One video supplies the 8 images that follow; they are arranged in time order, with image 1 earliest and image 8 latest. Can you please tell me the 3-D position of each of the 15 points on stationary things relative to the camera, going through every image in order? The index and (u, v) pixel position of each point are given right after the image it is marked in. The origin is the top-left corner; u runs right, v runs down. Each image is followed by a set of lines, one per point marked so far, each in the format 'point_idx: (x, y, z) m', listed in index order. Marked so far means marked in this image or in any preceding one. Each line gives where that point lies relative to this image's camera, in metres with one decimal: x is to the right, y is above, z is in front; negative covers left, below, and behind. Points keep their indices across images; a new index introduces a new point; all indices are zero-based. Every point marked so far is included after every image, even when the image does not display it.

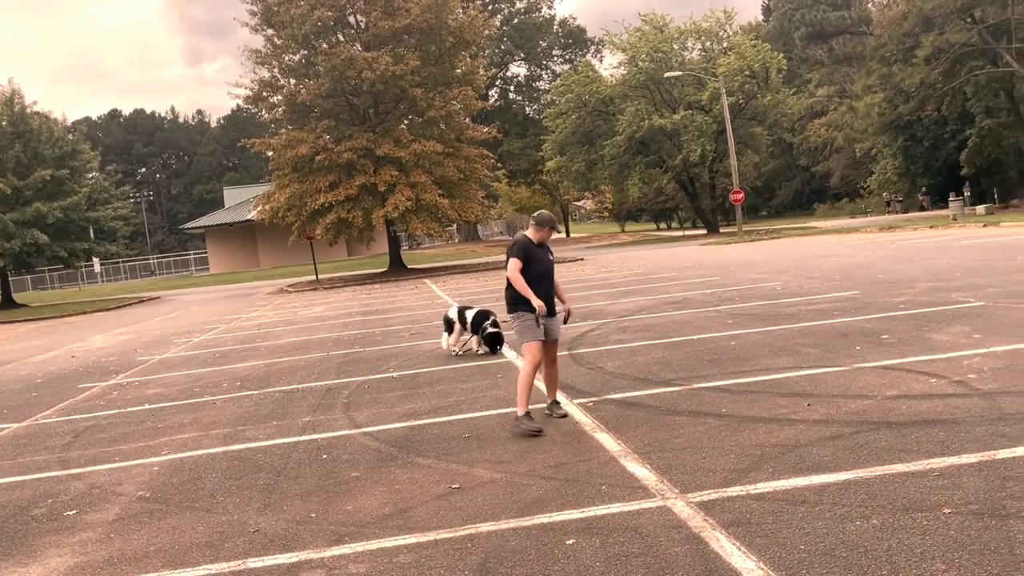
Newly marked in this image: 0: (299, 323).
0: (-4.5, -0.7, +16.9) m
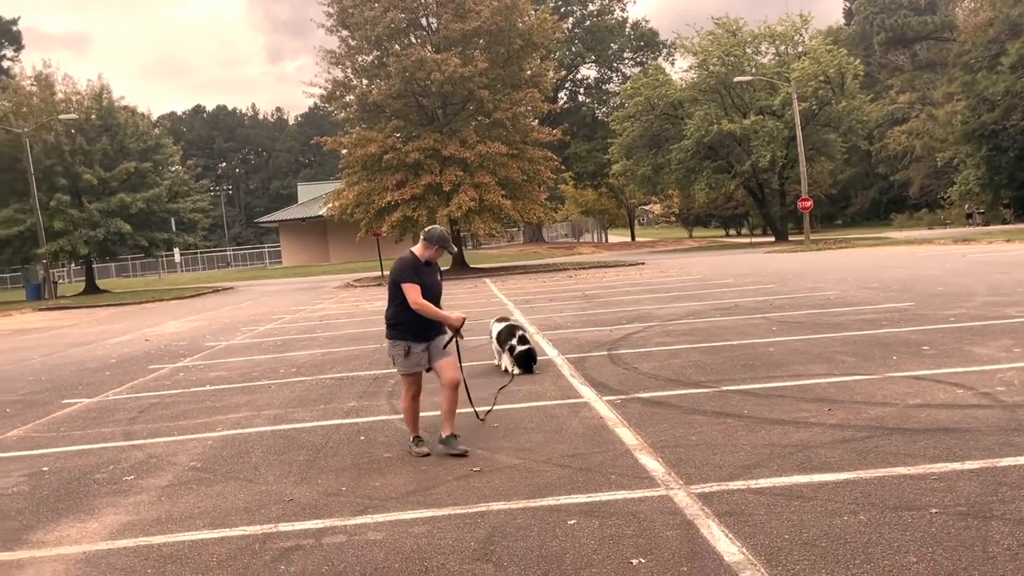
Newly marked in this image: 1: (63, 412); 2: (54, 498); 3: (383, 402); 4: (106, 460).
0: (-3.3, -0.6, +17.5) m
1: (-4.6, -1.3, +8.0) m
2: (-2.9, -1.4, +4.9) m
3: (-1.2, -1.1, +7.2) m
4: (-3.0, -1.3, +5.8) m
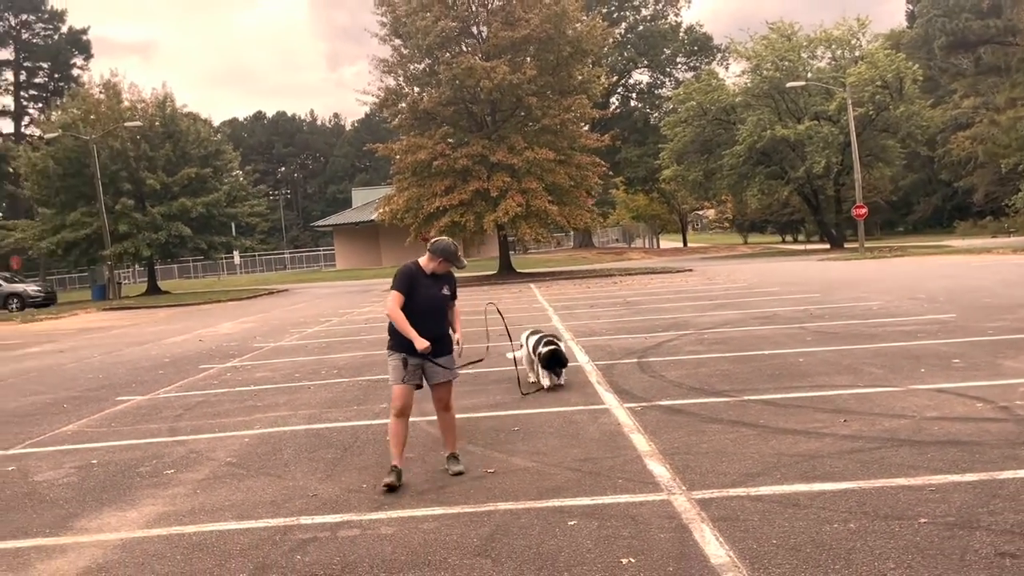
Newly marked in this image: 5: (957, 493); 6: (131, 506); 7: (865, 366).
0: (-2.4, -0.7, +17.8) m
1: (-4.3, -1.3, +8.5) m
2: (-2.8, -1.4, +5.3) m
3: (-0.9, -1.1, +7.4) m
4: (-2.9, -1.3, +6.2) m
5: (+2.2, -1.0, +3.7) m
6: (-2.4, -1.4, +4.8) m
7: (+3.3, -0.7, +7.2) m
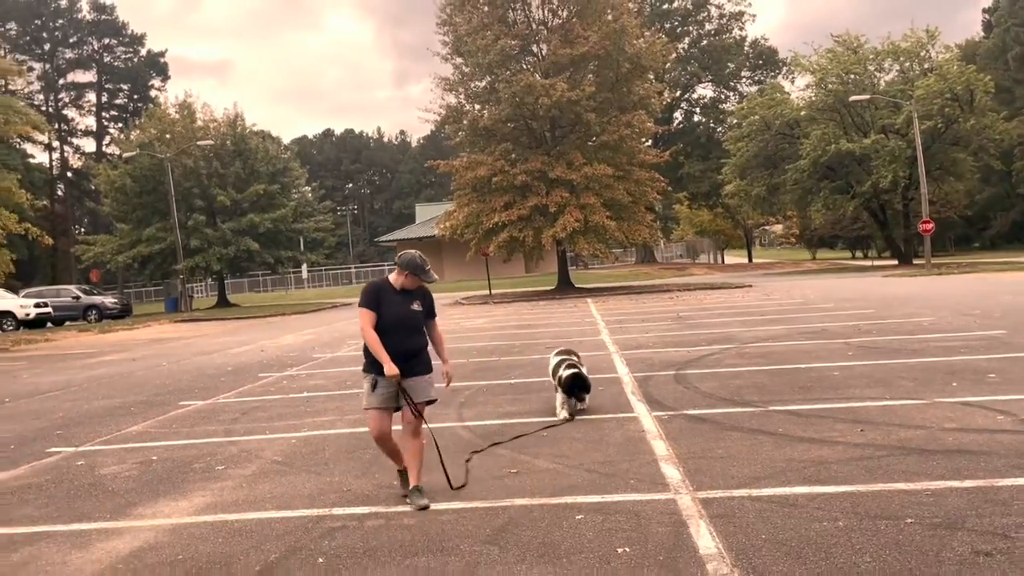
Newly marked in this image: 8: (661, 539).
0: (-1.2, -1.0, +18.3) m
1: (-3.9, -1.5, +9.1) m
2: (-2.6, -1.5, +5.8) m
3: (-0.6, -1.2, +7.8) m
4: (-2.6, -1.4, +6.7) m
5: (+2.2, -1.0, +3.9) m
6: (-2.3, -1.4, +5.3) m
7: (+3.6, -0.9, +7.3) m
8: (+0.7, -1.2, +3.7) m
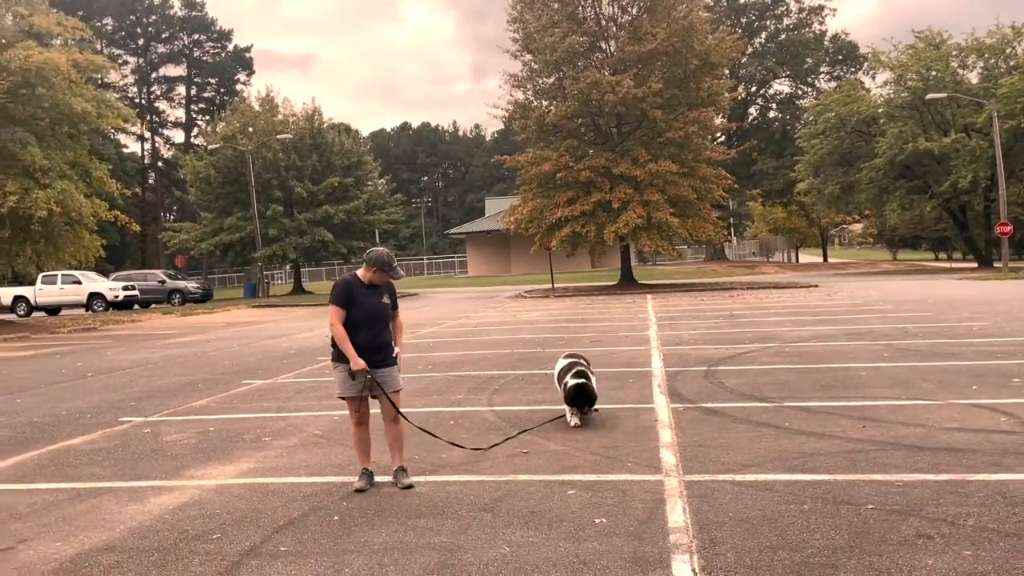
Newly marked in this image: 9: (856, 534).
0: (+0.1, -0.9, +18.7) m
1: (-3.4, -1.3, +9.8) m
2: (-2.5, -1.3, +6.4) m
3: (-0.3, -1.2, +8.2) m
4: (-2.4, -1.3, +7.3) m
5: (+2.2, -1.1, +4.1) m
6: (-2.2, -1.3, +5.9) m
7: (+3.9, -0.9, +7.3) m
8: (+0.7, -1.2, +4.0) m
9: (+1.6, -1.1, +3.5) m
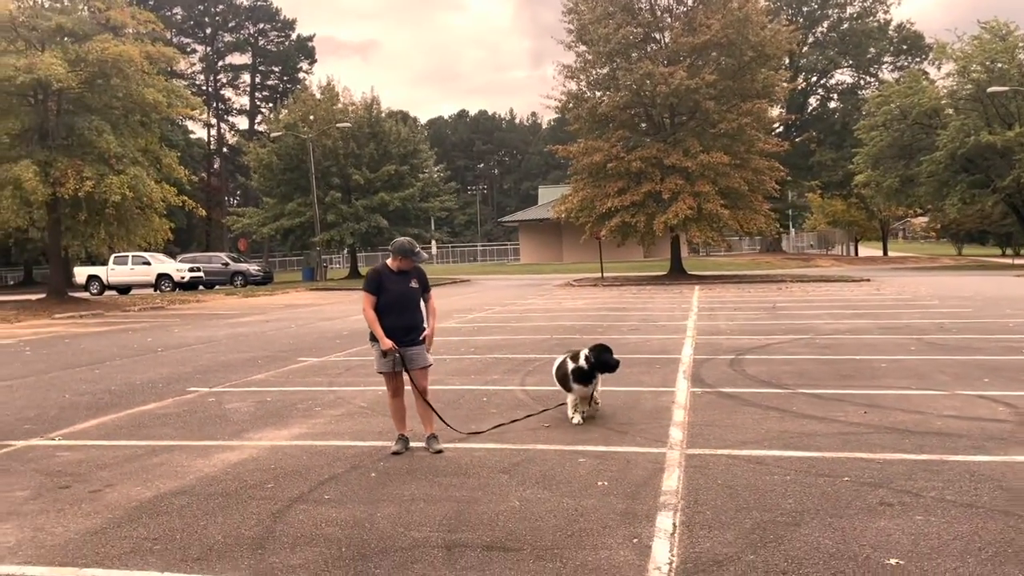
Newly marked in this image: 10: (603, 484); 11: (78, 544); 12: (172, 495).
0: (+1.1, -0.6, +19.2) m
1: (-3.0, -1.1, +10.6) m
2: (-2.3, -1.2, +7.1) m
3: (+0.1, -1.0, +8.8) m
4: (-2.1, -1.1, +8.0) m
5: (+2.2, -1.0, +4.5) m
6: (-2.0, -1.2, +6.6) m
7: (+4.2, -0.8, +7.6) m
8: (+0.7, -1.1, +4.5) m
9: (+1.6, -1.1, +3.9) m
10: (+0.5, -1.1, +4.5) m
11: (-2.1, -1.2, +3.8) m
12: (-2.0, -1.2, +4.6) m
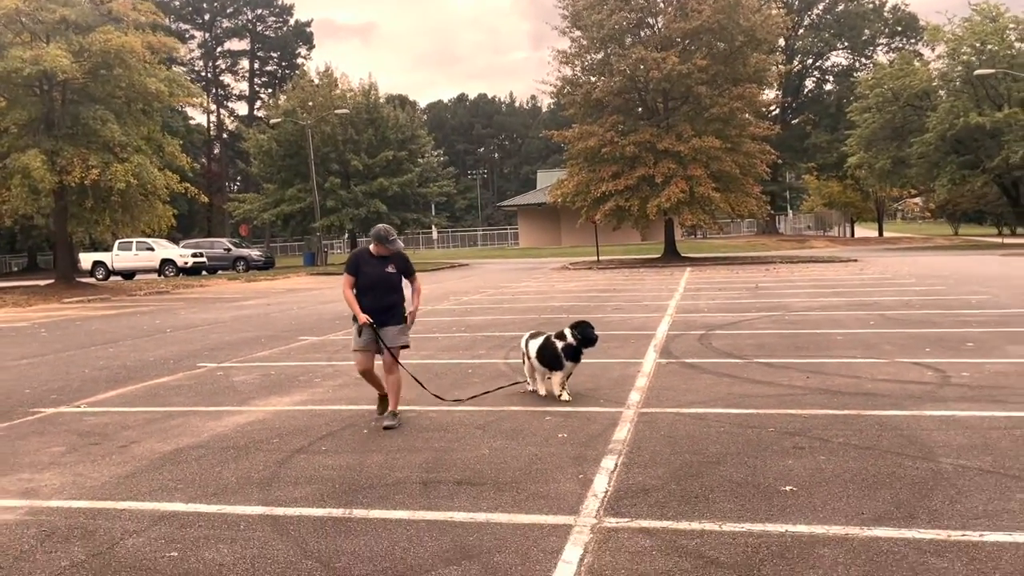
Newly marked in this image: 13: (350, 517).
0: (+1.0, -0.1, +19.9) m
1: (-3.1, -0.8, +11.3) m
2: (-2.4, -1.0, +7.8) m
3: (-0.1, -0.8, +9.5) m
4: (-2.3, -0.9, +8.7) m
5: (+2.1, -0.9, +5.1) m
6: (-2.1, -1.0, +7.3) m
7: (+4.0, -0.6, +8.3) m
8: (+0.6, -1.0, +5.2) m
9: (+1.4, -0.9, +4.6) m
10: (+0.3, -1.0, +5.2) m
11: (-2.3, -1.1, +4.4) m
12: (-2.2, -1.1, +5.3) m
13: (-0.8, -1.1, +3.8) m
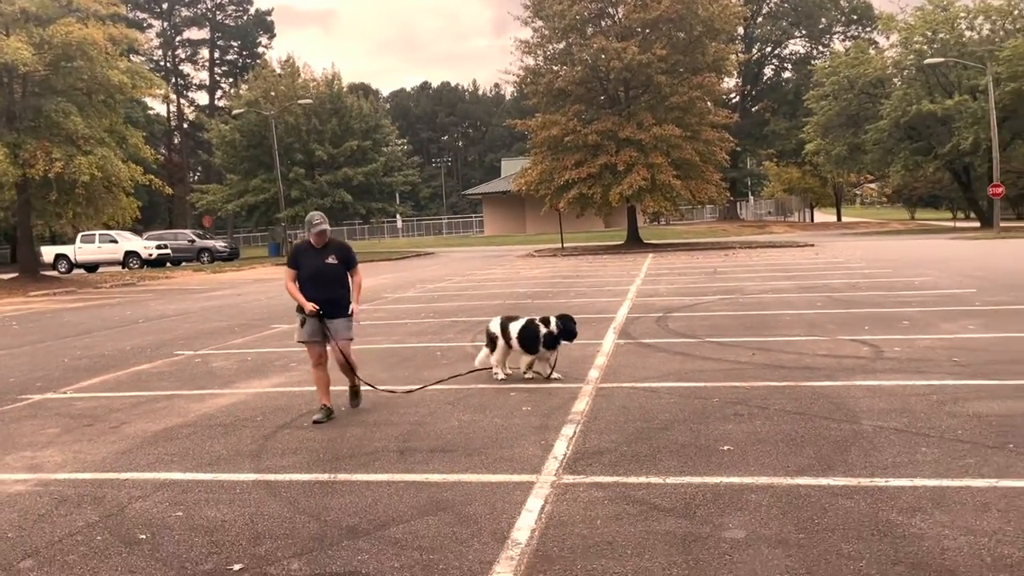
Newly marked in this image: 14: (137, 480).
0: (+0.1, +0.2, +20.4) m
1: (-3.6, -0.7, +11.6) m
2: (-2.8, -0.9, +8.2) m
3: (-0.5, -0.6, +9.9) m
4: (-2.7, -0.8, +9.0) m
5: (+1.8, -0.7, +5.7) m
6: (-2.5, -0.9, +7.6) m
7: (+3.6, -0.4, +8.9) m
8: (+0.3, -0.9, +5.7) m
9: (+1.2, -0.8, +5.1) m
10: (+0.1, -0.9, +5.6) m
11: (-2.5, -1.1, +4.8) m
12: (-2.4, -1.0, +5.6) m
13: (-1.0, -1.1, +4.2) m
14: (-2.1, -1.1, +4.3) m
